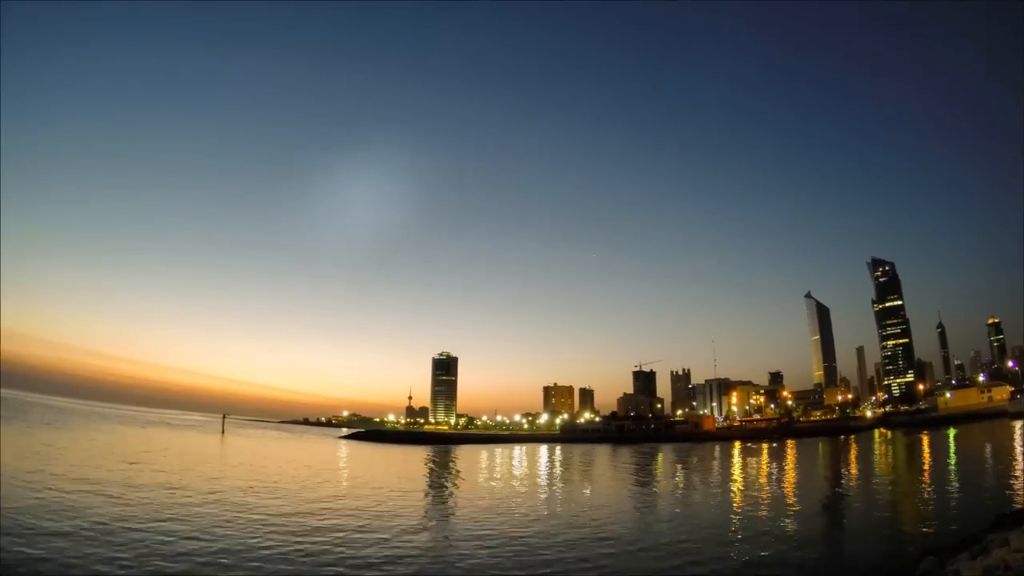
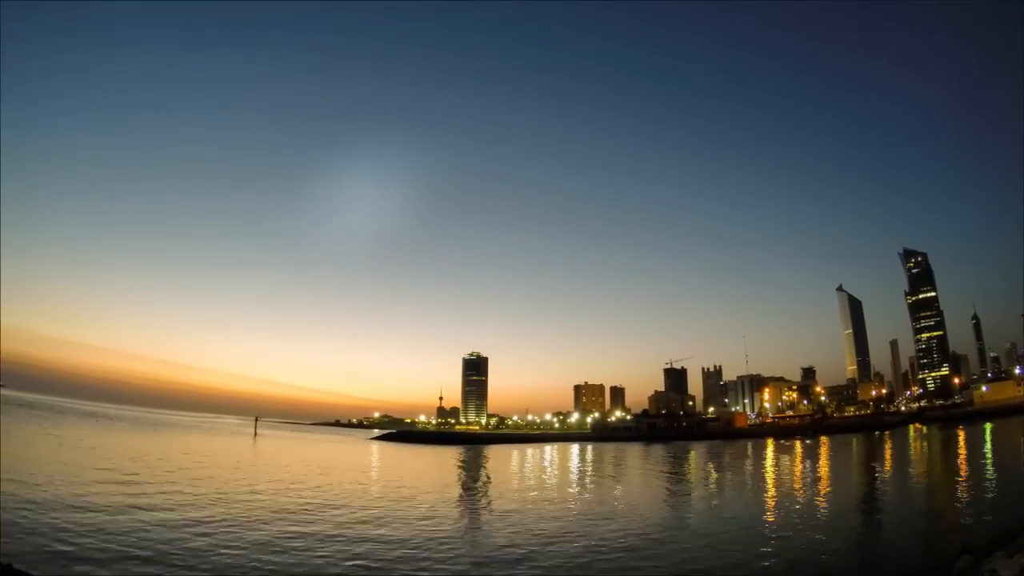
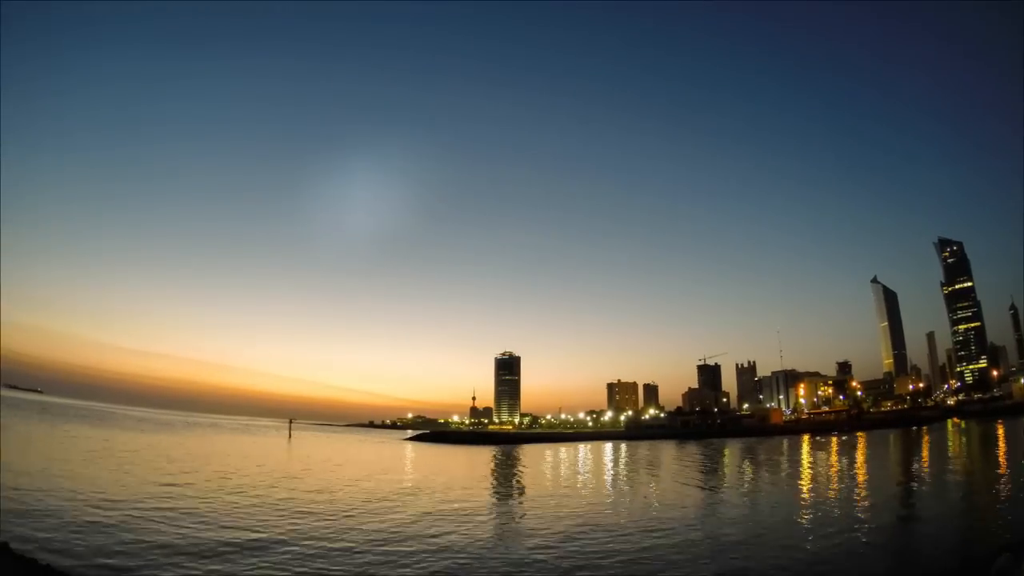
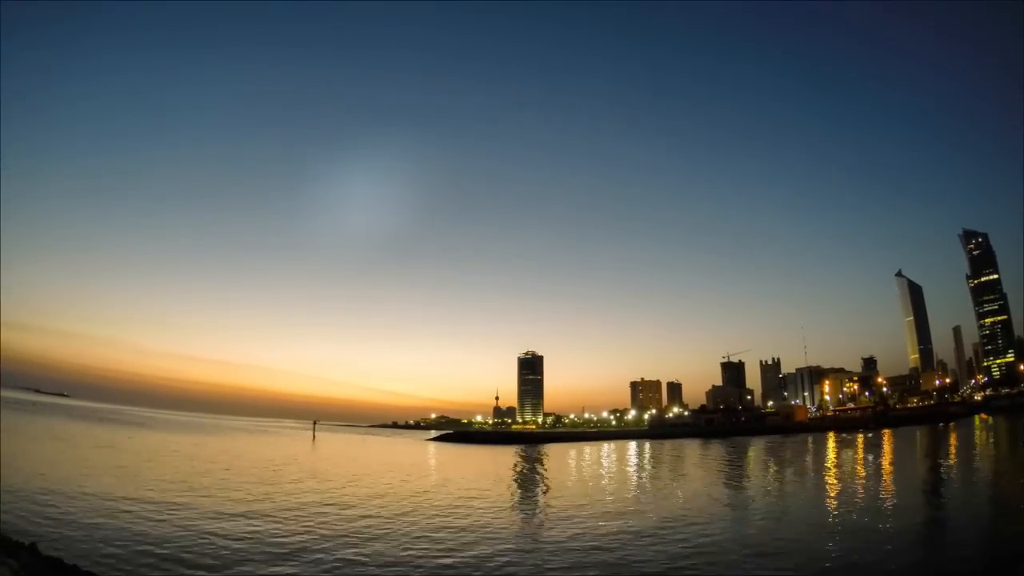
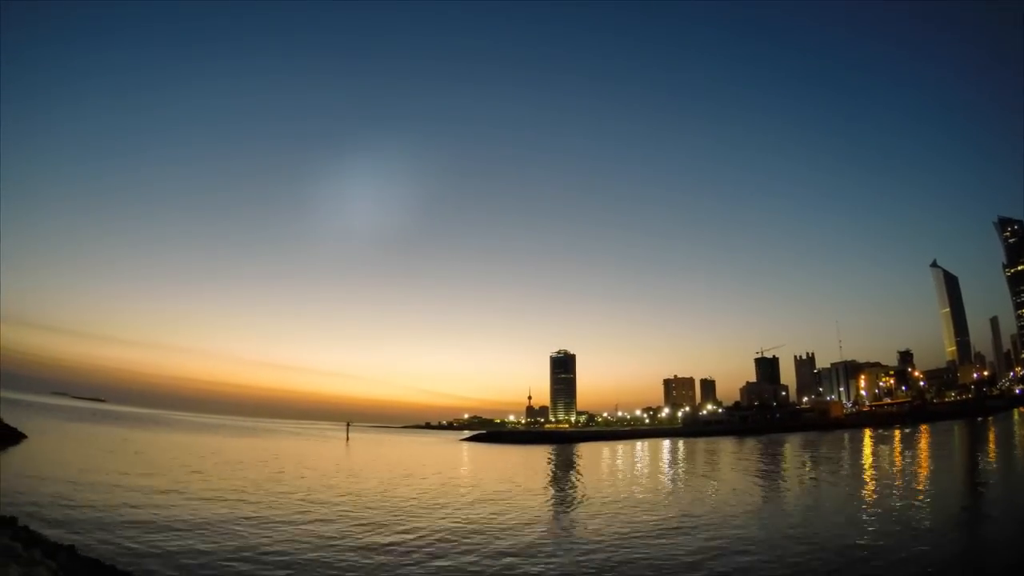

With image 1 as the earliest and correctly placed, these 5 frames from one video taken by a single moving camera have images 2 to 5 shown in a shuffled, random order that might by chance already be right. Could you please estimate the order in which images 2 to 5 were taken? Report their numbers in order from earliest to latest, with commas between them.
2, 3, 4, 5
